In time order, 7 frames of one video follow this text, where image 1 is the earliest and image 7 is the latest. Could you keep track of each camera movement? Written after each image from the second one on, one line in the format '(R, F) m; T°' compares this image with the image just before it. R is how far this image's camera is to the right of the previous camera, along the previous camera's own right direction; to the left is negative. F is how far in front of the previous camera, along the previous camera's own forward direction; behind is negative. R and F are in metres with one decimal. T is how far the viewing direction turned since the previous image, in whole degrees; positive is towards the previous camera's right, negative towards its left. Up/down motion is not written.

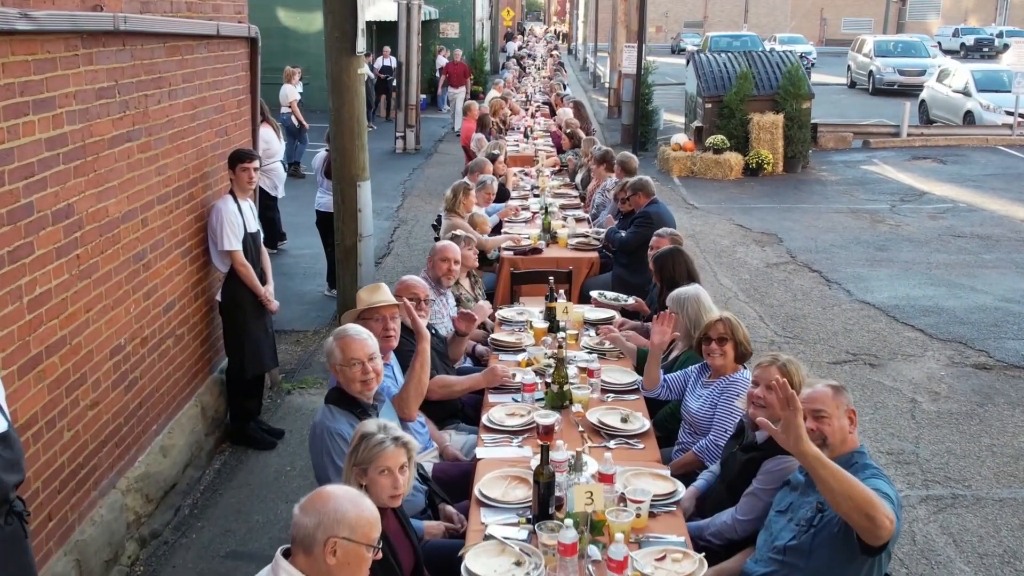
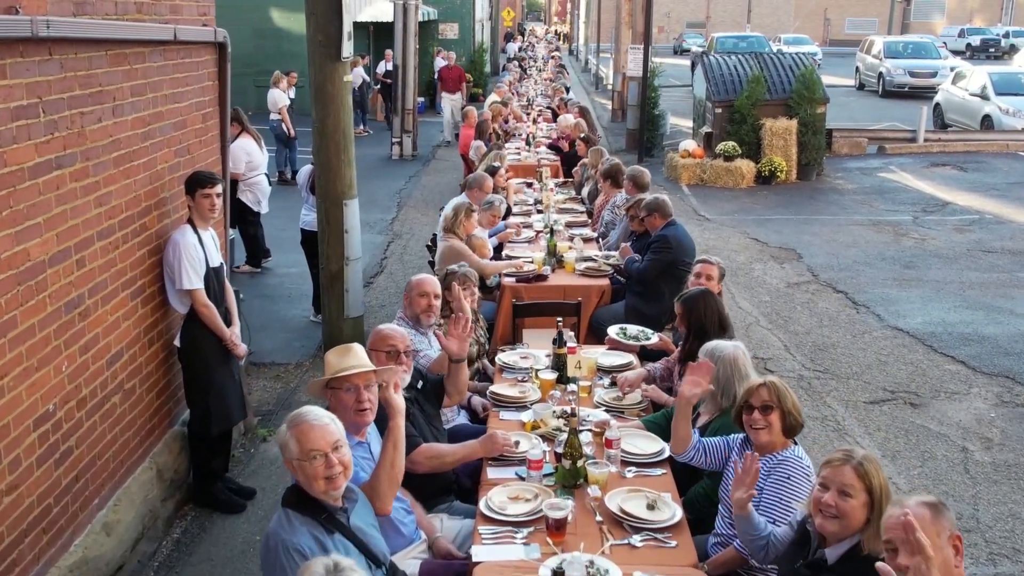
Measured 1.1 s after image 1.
(0.0, +0.8) m; 0°
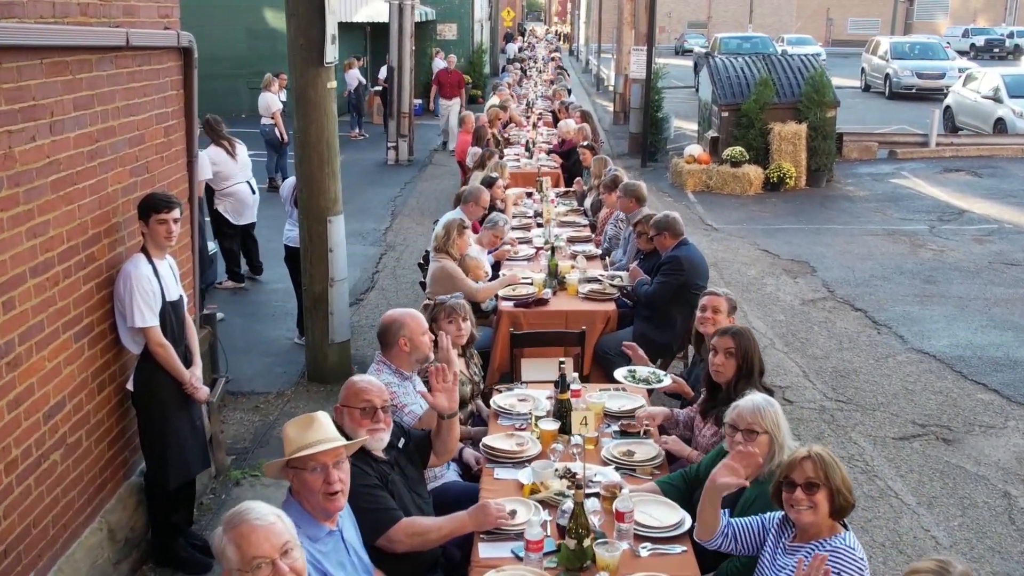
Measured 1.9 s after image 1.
(0.0, +0.6) m; 0°
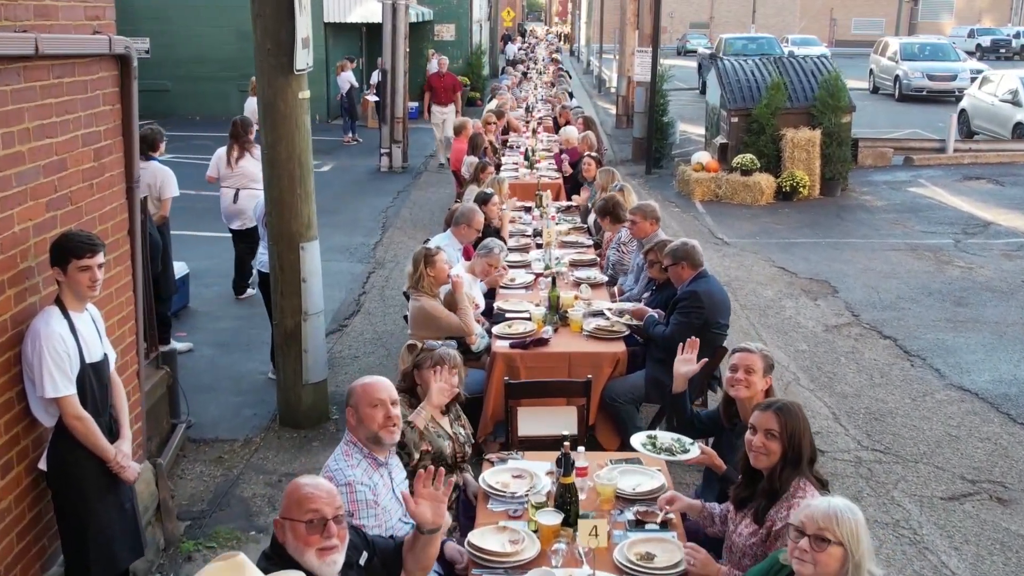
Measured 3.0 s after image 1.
(+0.1, +0.8) m; 0°
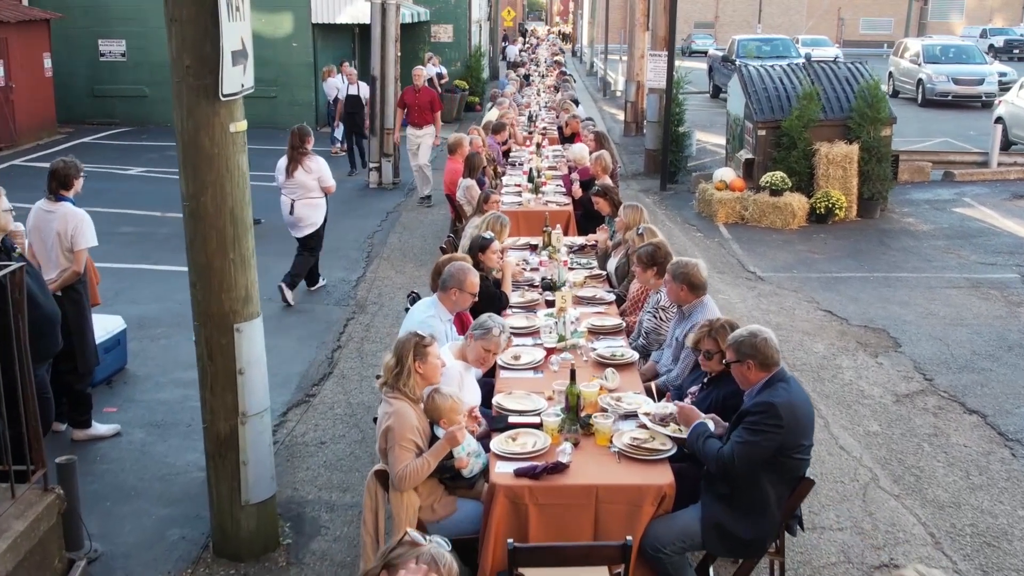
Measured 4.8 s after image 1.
(0.0, +1.6) m; 0°
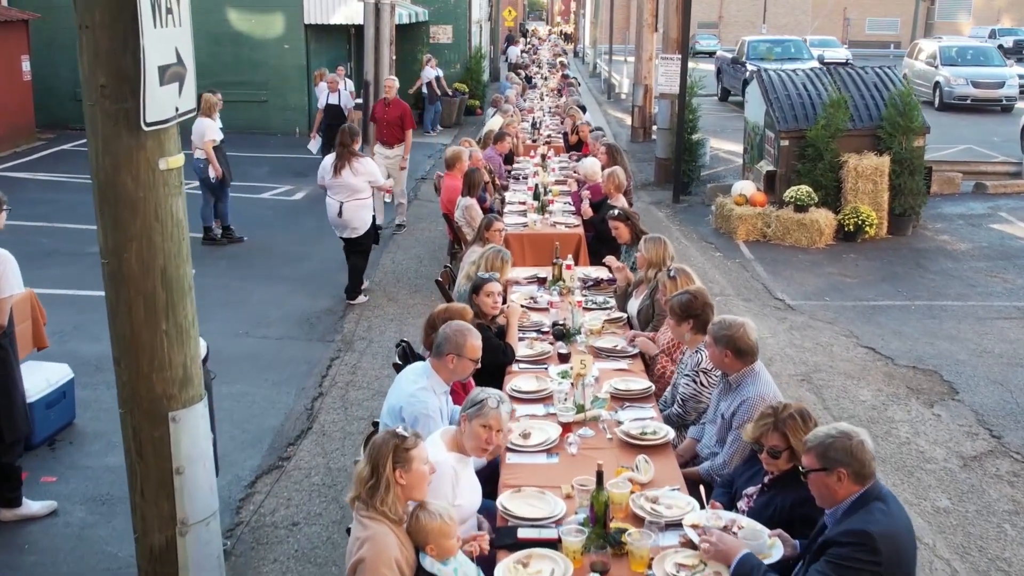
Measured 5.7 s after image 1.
(-0.1, +1.0) m; 0°
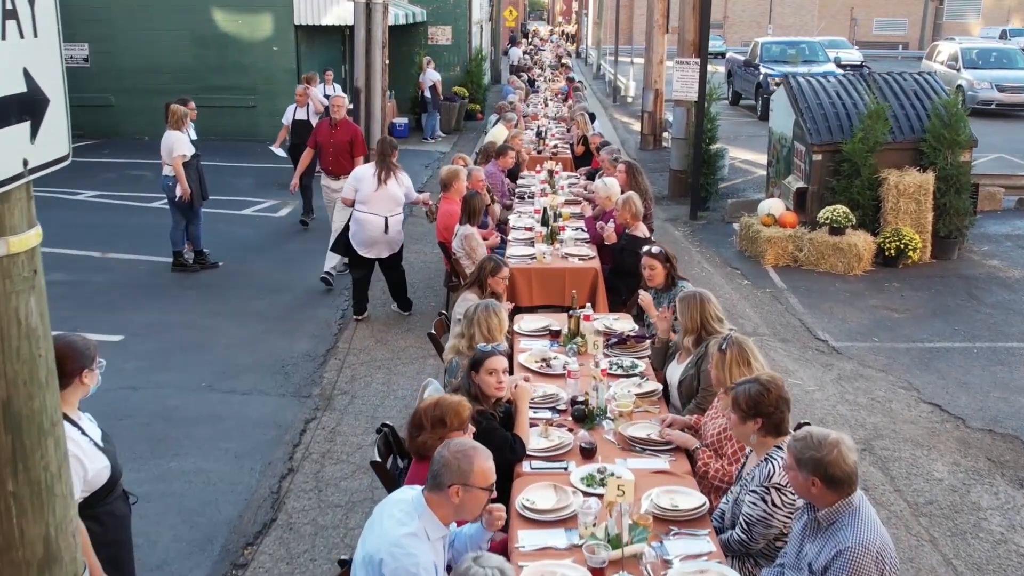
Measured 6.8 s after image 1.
(-0.1, +1.2) m; 0°
